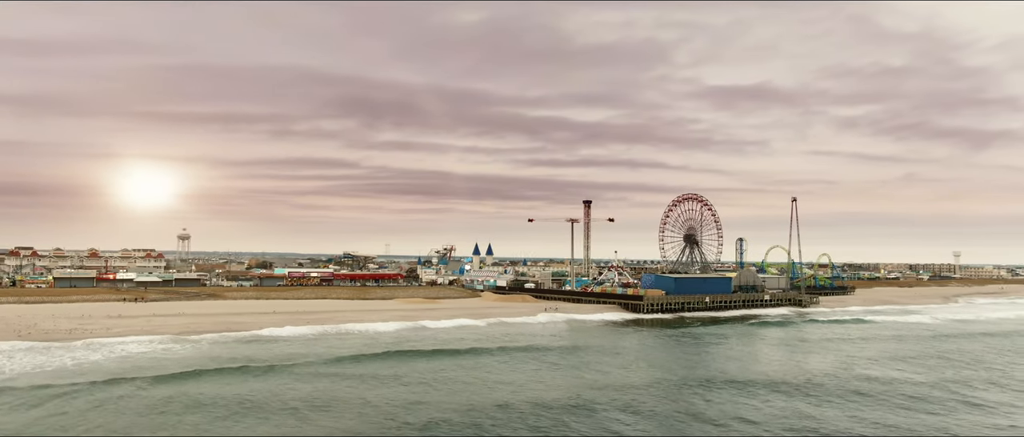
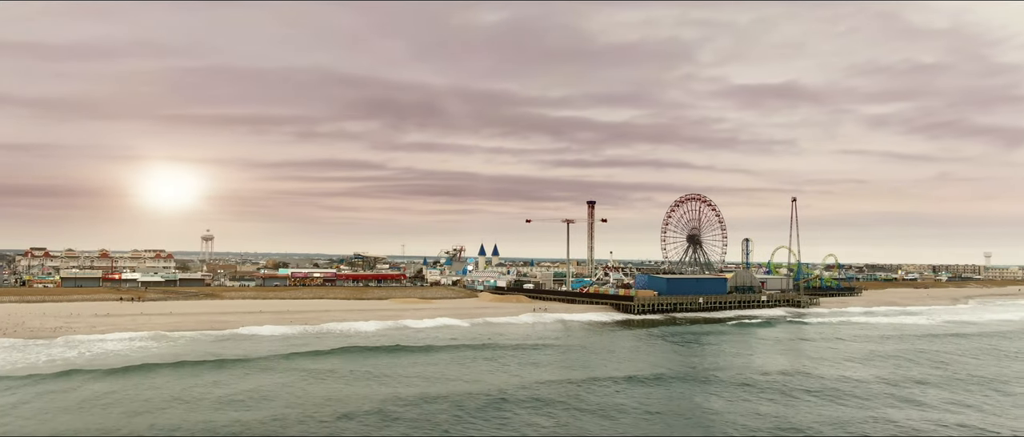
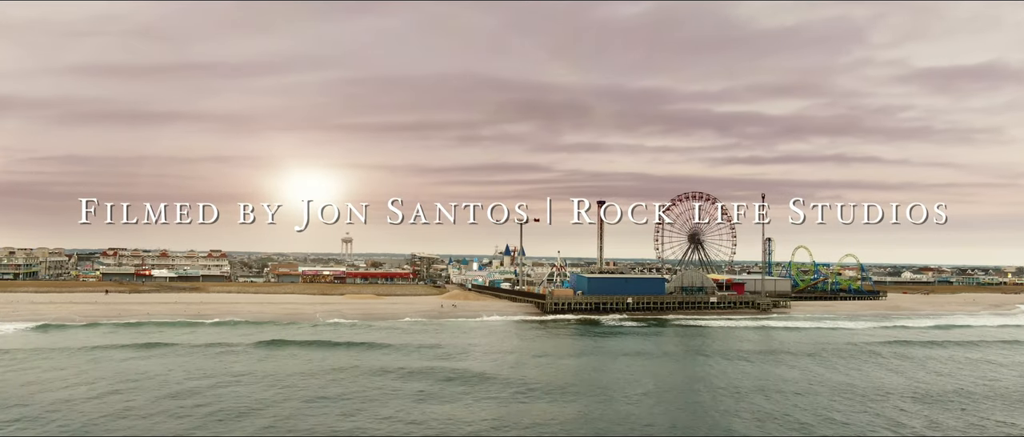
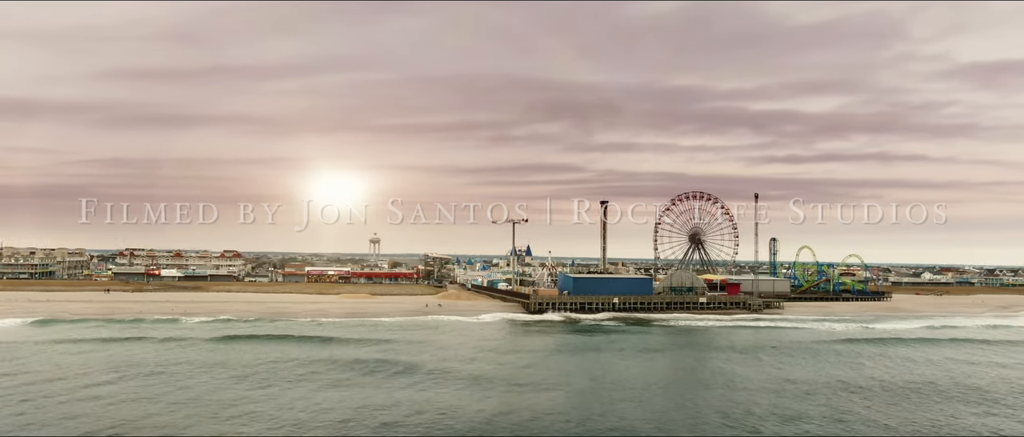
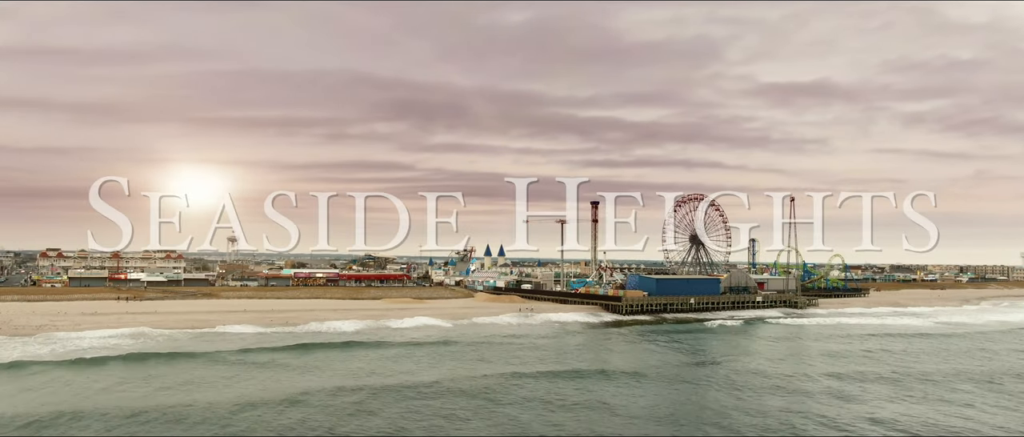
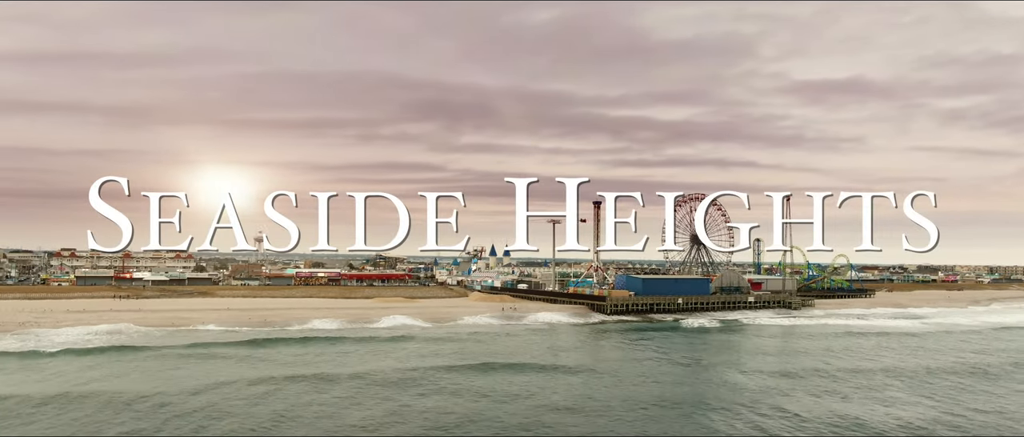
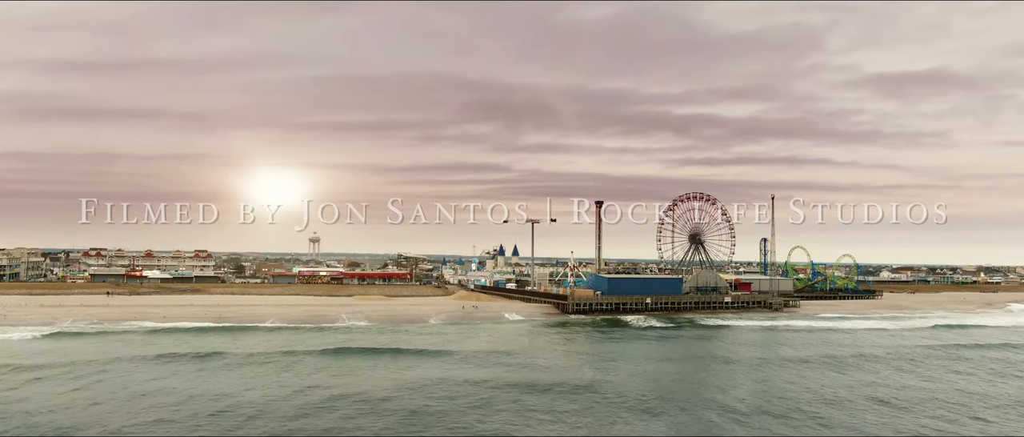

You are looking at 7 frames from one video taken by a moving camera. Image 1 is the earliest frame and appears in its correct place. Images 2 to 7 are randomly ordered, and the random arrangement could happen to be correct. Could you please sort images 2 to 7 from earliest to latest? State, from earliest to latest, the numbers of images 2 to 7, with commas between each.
2, 5, 6, 7, 3, 4
